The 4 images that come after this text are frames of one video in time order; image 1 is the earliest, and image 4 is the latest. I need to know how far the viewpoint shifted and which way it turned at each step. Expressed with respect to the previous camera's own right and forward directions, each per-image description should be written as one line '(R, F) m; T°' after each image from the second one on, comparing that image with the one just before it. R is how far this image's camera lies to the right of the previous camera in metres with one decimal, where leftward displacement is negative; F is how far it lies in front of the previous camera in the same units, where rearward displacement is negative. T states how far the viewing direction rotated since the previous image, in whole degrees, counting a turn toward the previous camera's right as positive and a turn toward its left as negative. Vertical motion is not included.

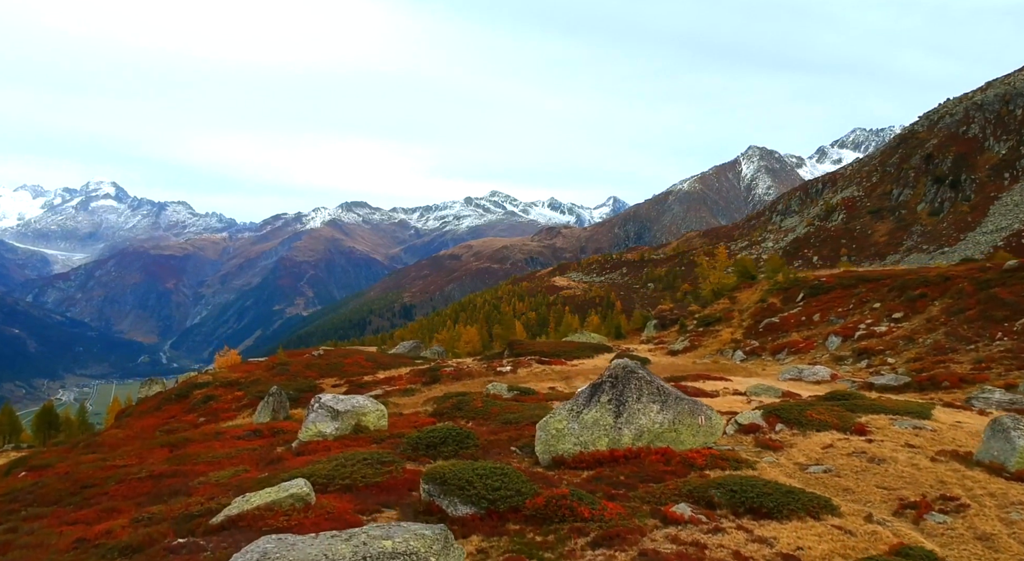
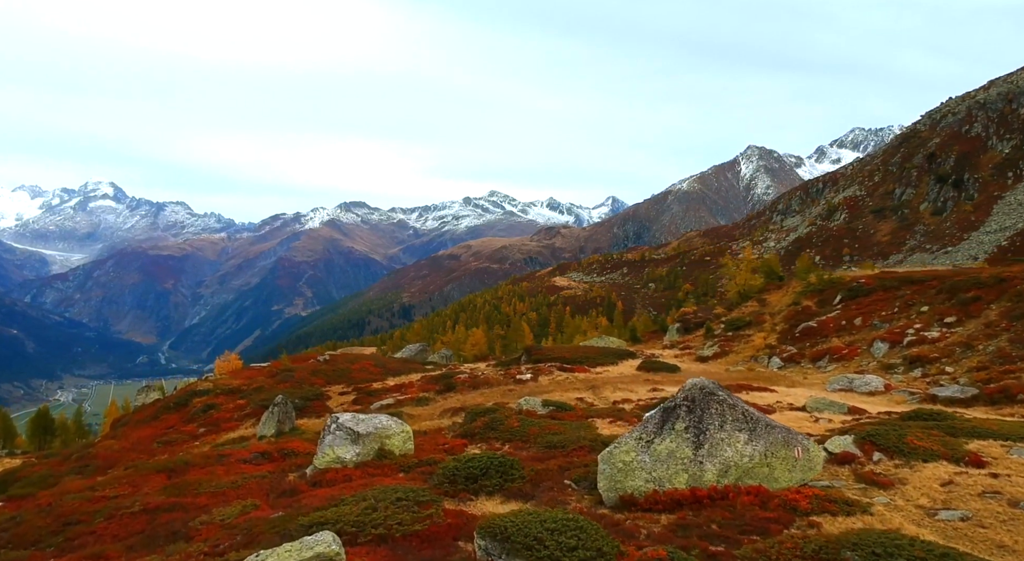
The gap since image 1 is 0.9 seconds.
(-1.7, +3.9) m; 0°
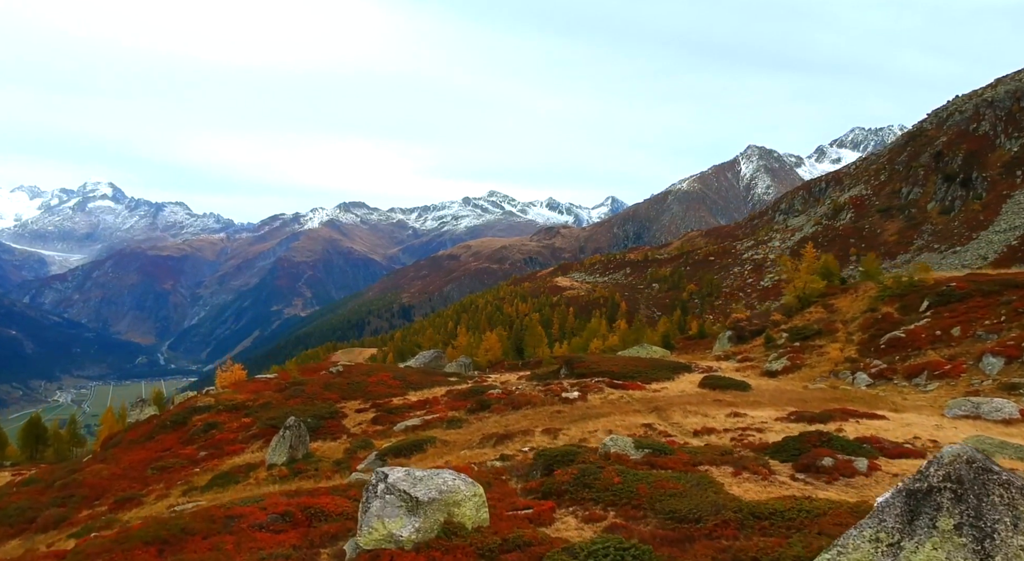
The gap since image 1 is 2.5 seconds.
(-3.2, +7.6) m; 0°
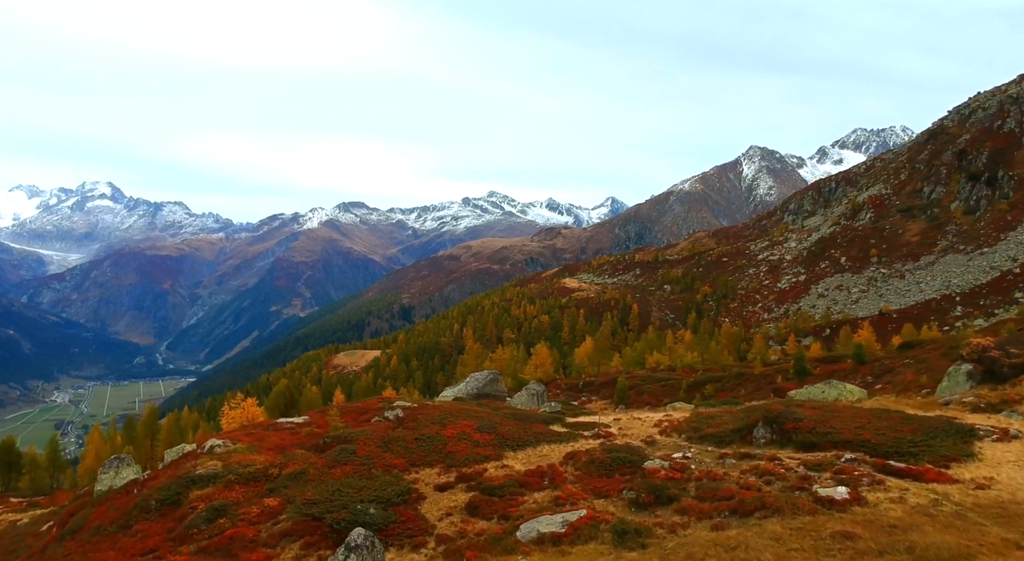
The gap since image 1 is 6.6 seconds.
(-9.2, +21.8) m; 0°
